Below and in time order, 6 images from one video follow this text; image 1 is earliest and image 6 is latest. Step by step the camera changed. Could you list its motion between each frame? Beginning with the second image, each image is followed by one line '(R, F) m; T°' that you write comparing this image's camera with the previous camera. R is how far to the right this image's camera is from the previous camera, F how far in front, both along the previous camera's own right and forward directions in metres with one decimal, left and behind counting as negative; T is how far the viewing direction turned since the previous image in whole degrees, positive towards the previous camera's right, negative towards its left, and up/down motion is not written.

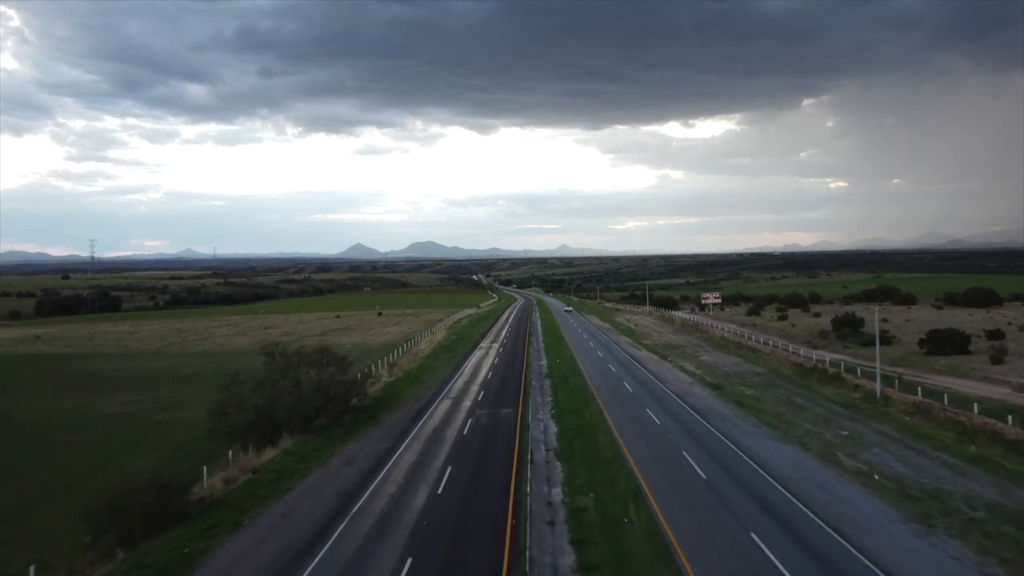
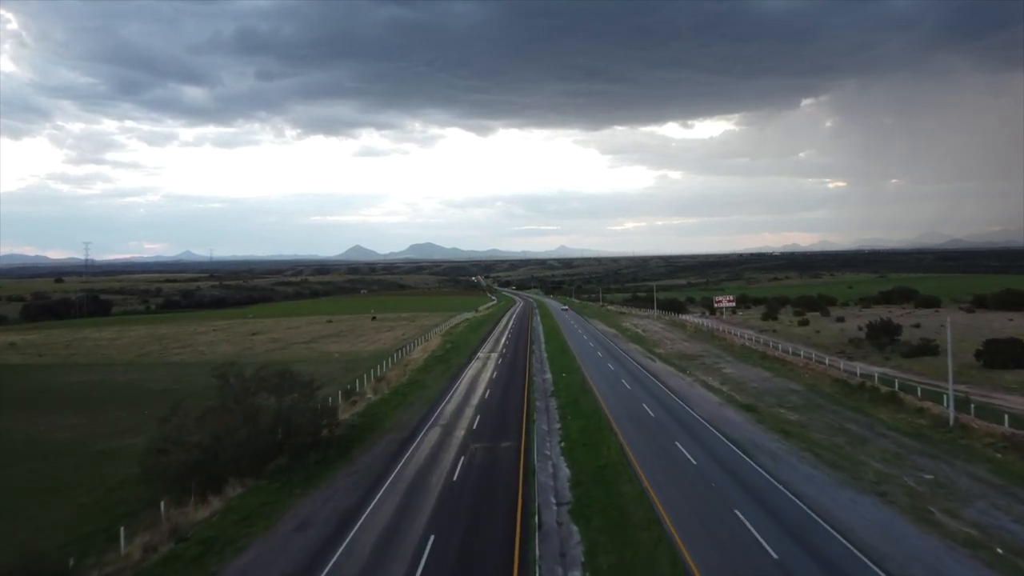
(-0.1, +5.1) m; 0°
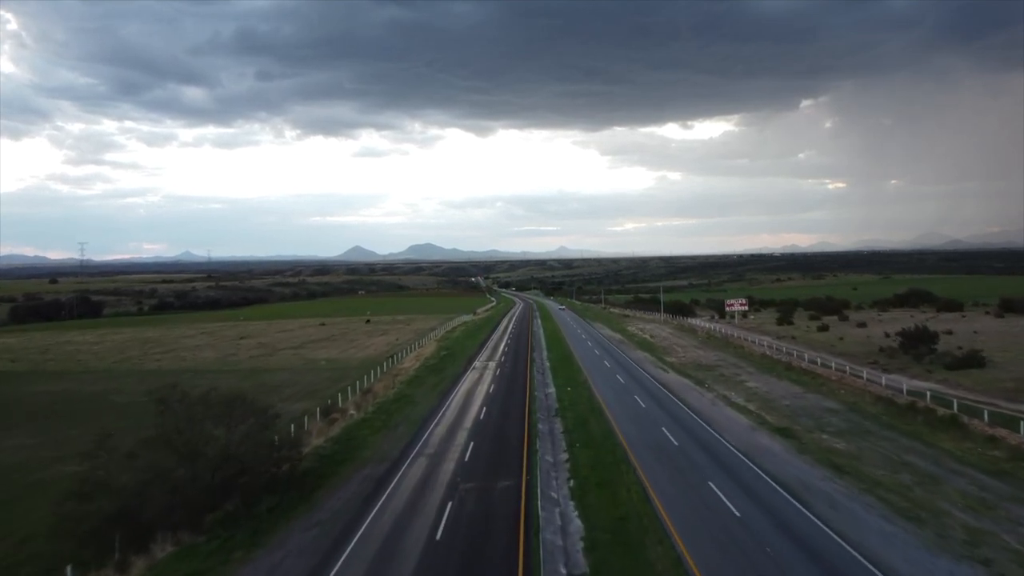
(0.0, +4.2) m; 0°
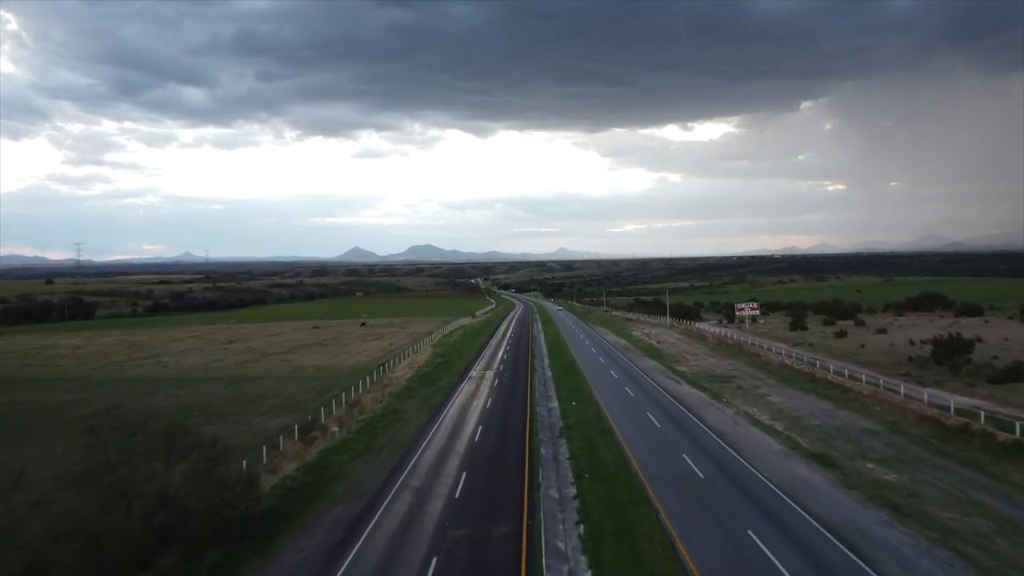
(0.0, +3.4) m; 0°
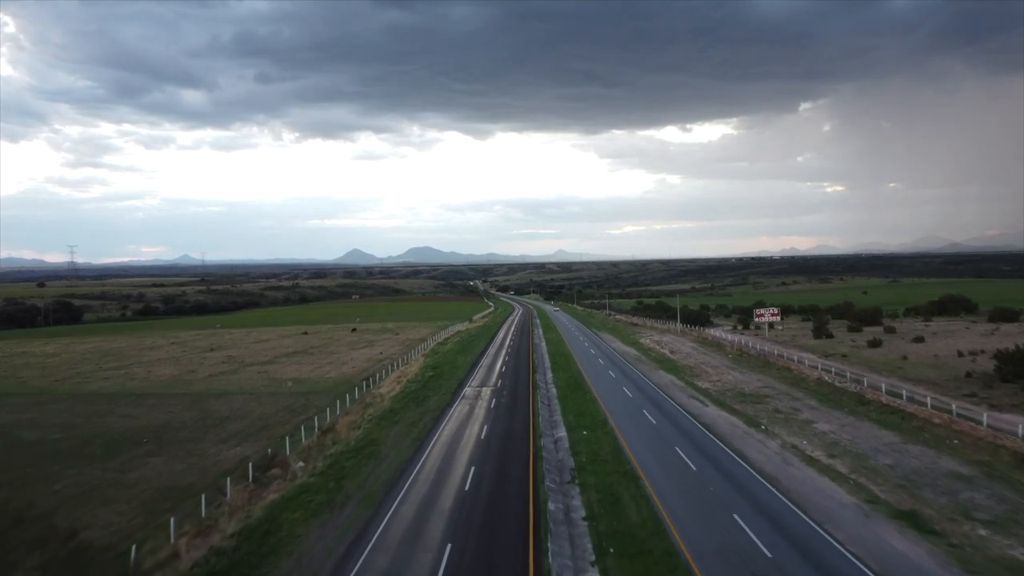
(0.0, +5.5) m; 0°
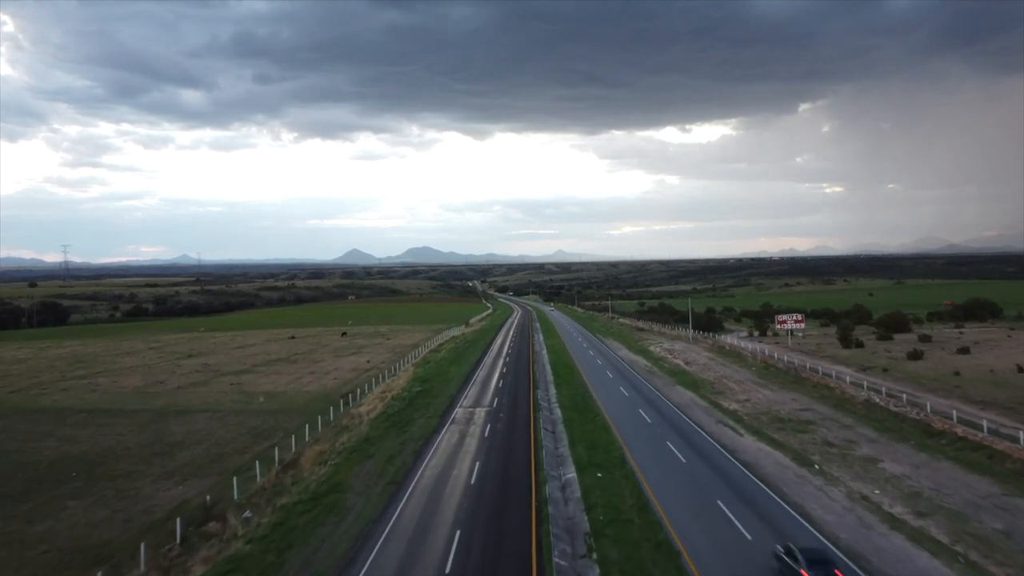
(0.0, +5.5) m; 0°
